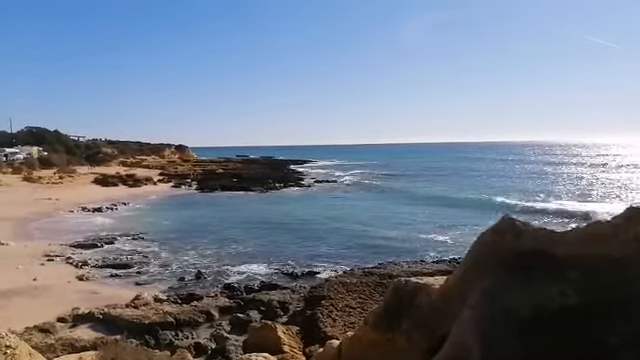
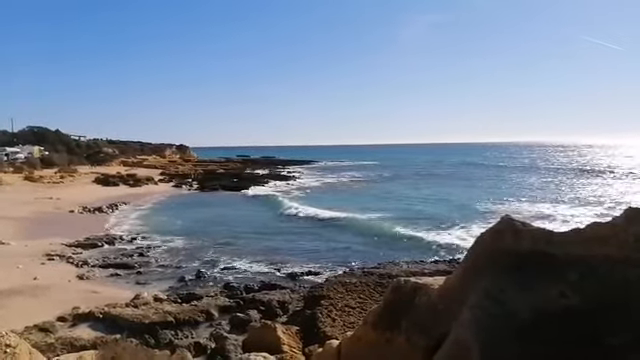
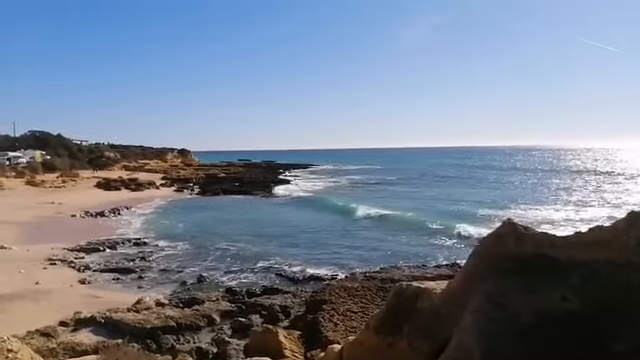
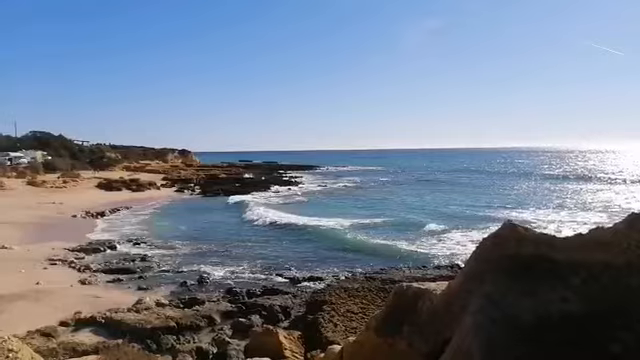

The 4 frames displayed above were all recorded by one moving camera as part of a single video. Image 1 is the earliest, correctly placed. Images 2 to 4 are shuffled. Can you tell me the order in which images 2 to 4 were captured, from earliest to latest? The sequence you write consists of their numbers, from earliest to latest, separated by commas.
3, 2, 4
